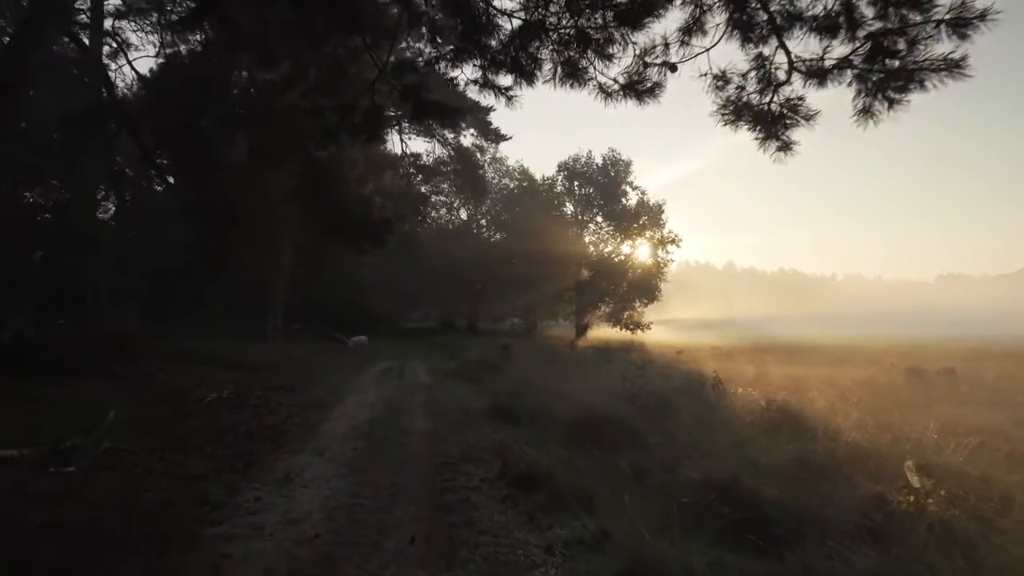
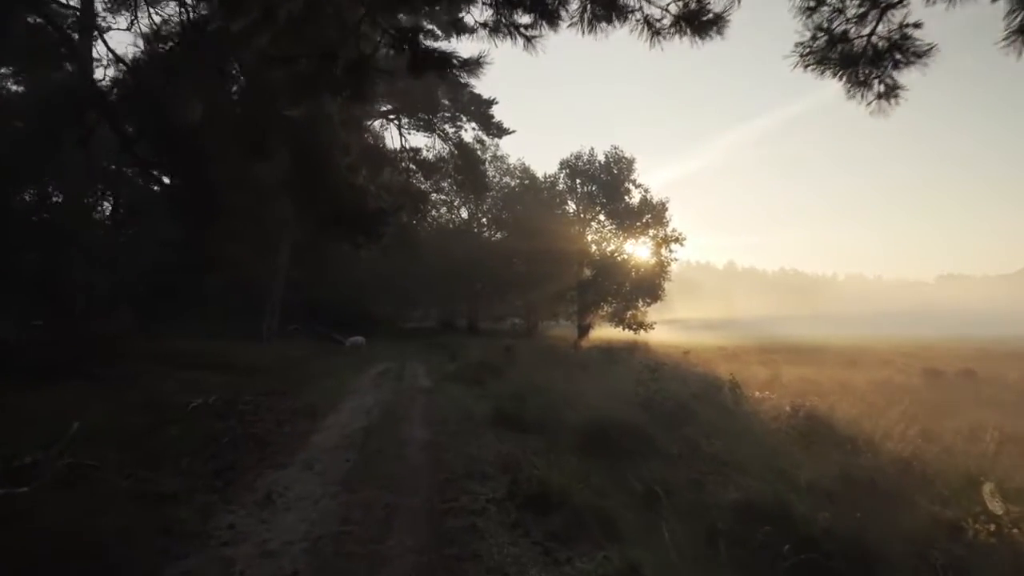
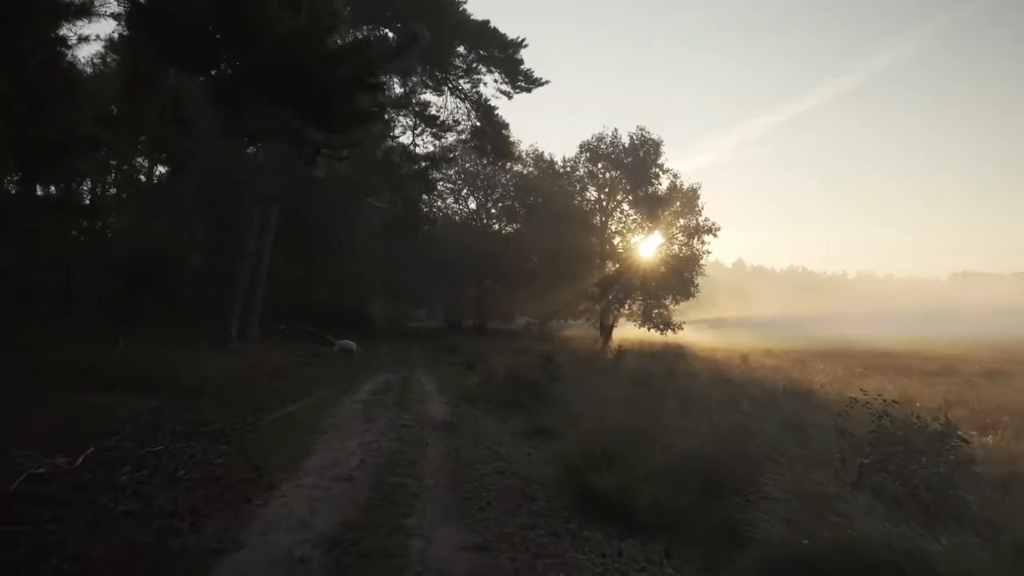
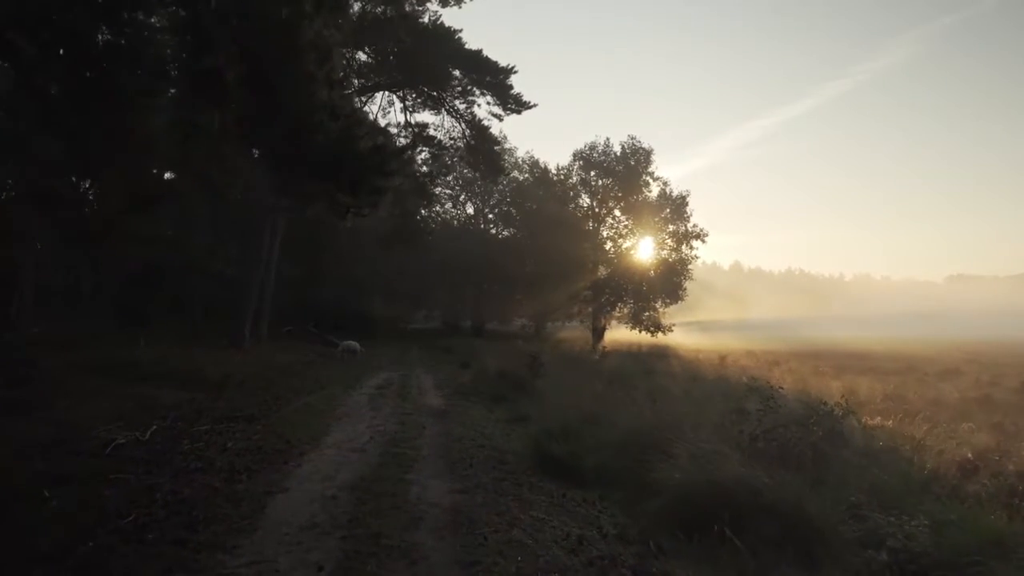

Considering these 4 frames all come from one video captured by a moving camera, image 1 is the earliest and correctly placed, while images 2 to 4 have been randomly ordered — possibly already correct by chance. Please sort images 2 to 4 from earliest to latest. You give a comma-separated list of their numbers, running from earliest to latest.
2, 4, 3
